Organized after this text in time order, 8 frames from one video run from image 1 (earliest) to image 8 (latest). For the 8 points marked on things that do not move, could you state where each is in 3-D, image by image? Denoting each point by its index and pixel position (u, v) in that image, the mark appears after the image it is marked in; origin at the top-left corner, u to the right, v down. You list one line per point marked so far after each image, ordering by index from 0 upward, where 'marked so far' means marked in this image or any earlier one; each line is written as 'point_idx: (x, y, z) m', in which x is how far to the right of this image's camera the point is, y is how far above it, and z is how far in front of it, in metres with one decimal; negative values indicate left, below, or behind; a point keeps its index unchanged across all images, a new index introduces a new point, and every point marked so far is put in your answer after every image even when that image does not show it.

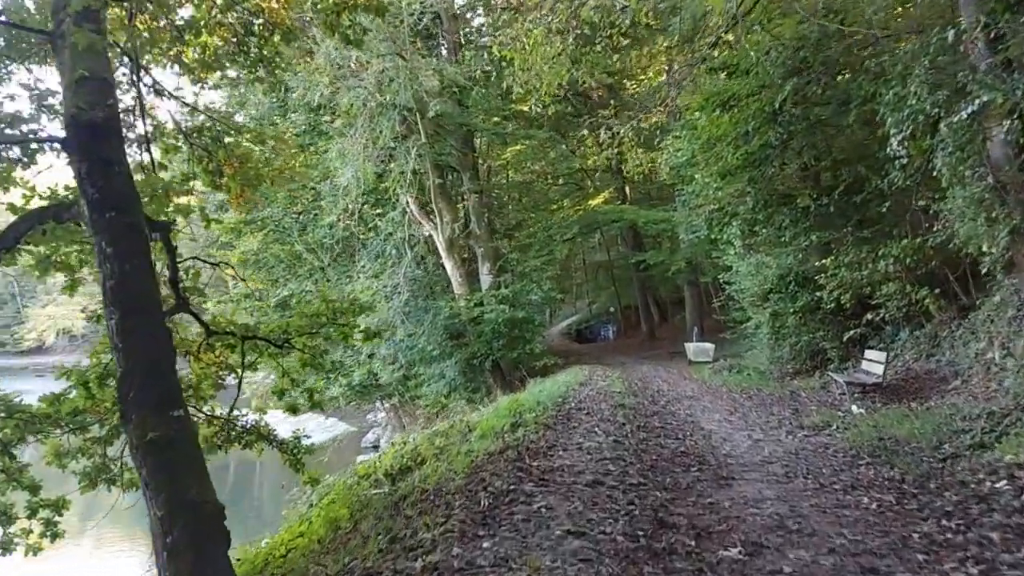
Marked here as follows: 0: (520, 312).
0: (+0.1, -0.4, +13.8) m
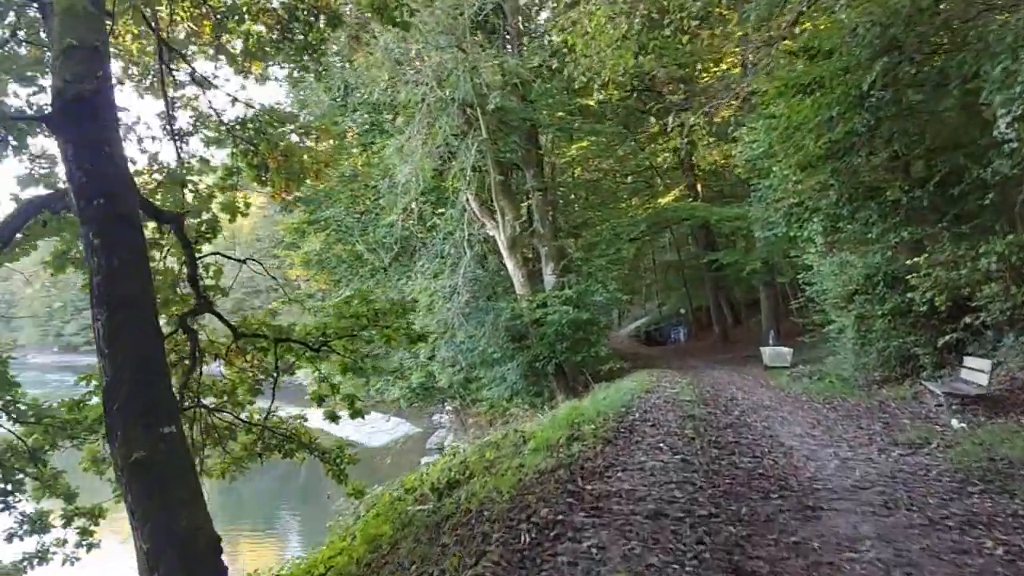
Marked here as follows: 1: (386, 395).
0: (+1.1, -0.4, +13.3) m
1: (-2.3, -2.0, +15.2) m
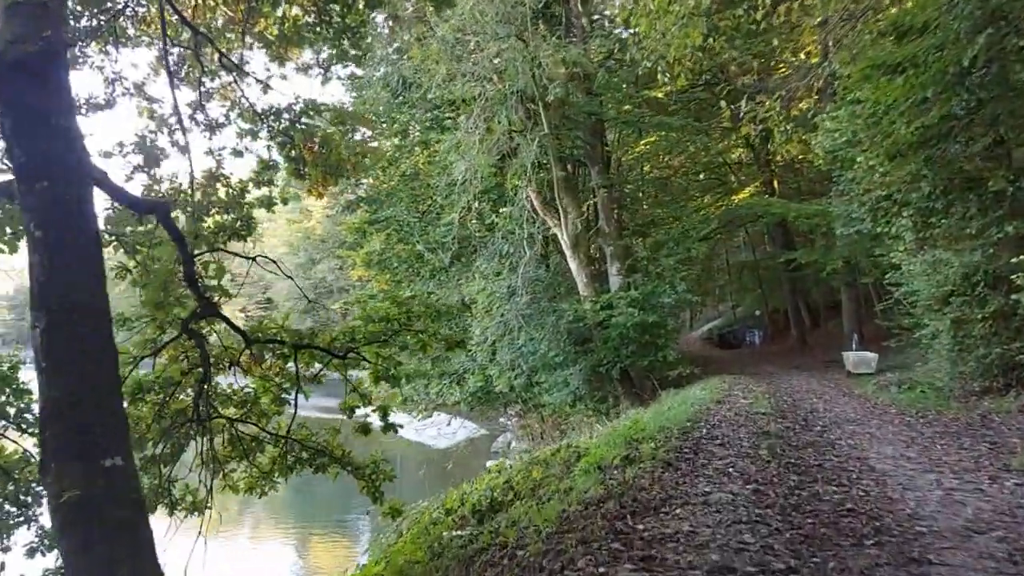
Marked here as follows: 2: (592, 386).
0: (+2.1, -0.4, +12.6) m
1: (-1.2, -2.0, +14.8) m
2: (+1.2, -1.6, +13.2) m
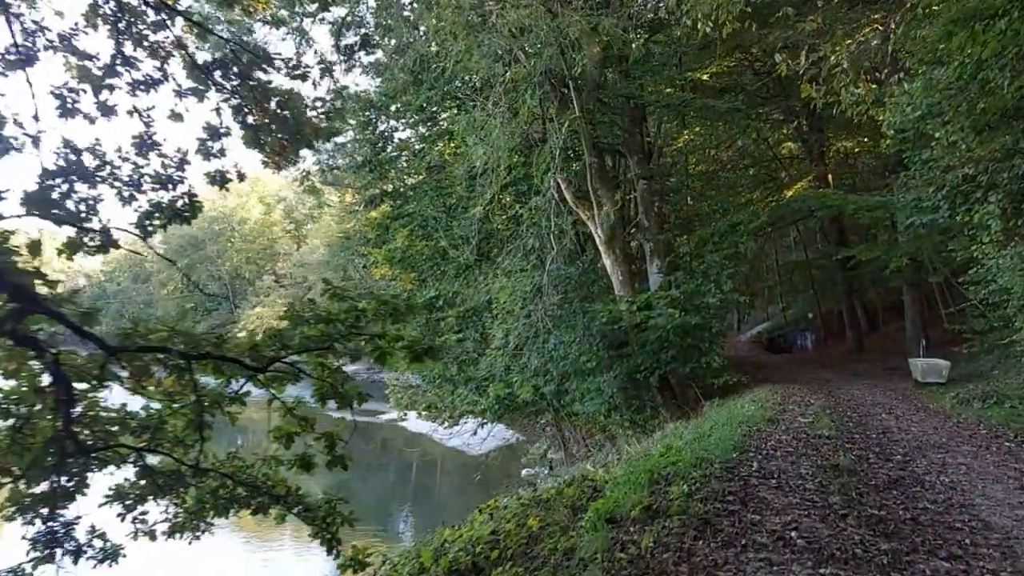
0: (+2.5, -0.4, +11.5) m
1: (-0.7, -2.0, +13.8) m
2: (+1.7, -1.5, +12.0) m
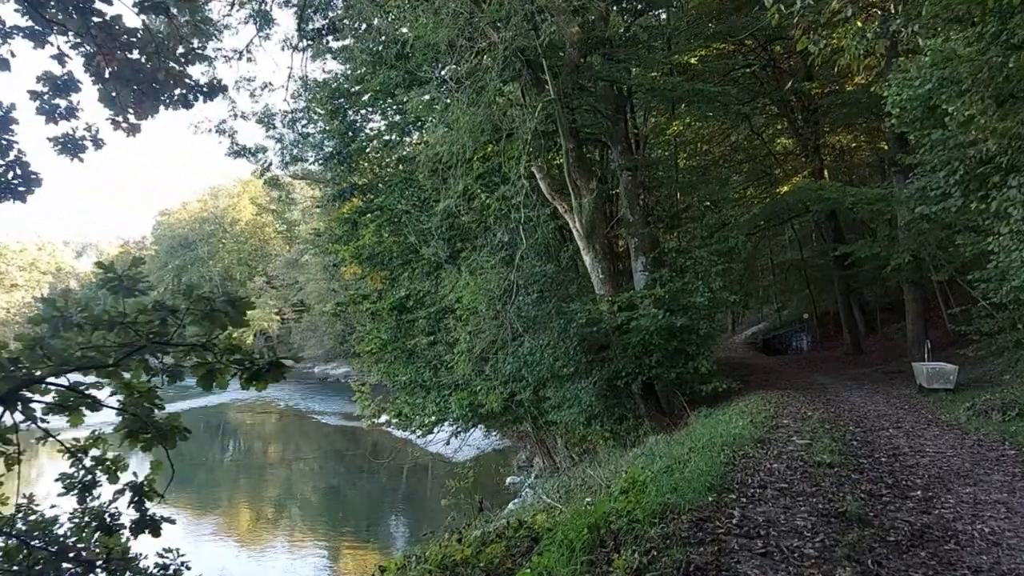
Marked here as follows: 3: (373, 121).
0: (+2.1, -0.4, +10.5) m
1: (-1.1, -1.9, +12.9) m
2: (+1.3, -1.5, +11.1) m
3: (-2.5, +3.0, +14.7) m
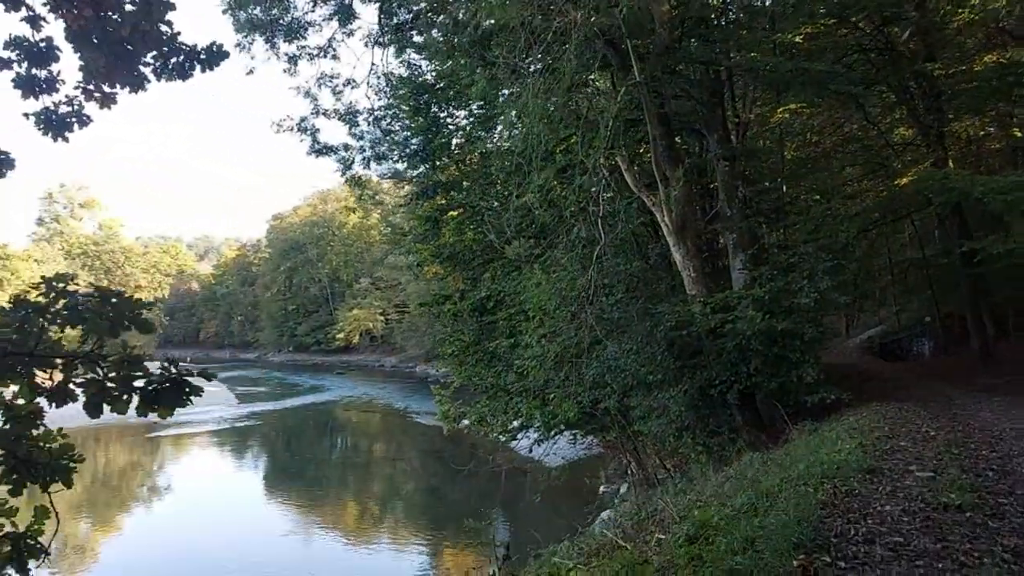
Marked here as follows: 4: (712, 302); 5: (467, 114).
0: (+3.1, -0.4, +9.5) m
1: (+0.2, -1.9, +12.2) m
2: (+2.3, -1.5, +10.2) m
3: (-0.9, +3.0, +14.3) m
4: (+2.4, -0.2, +10.0) m
5: (-0.7, +2.9, +14.0) m
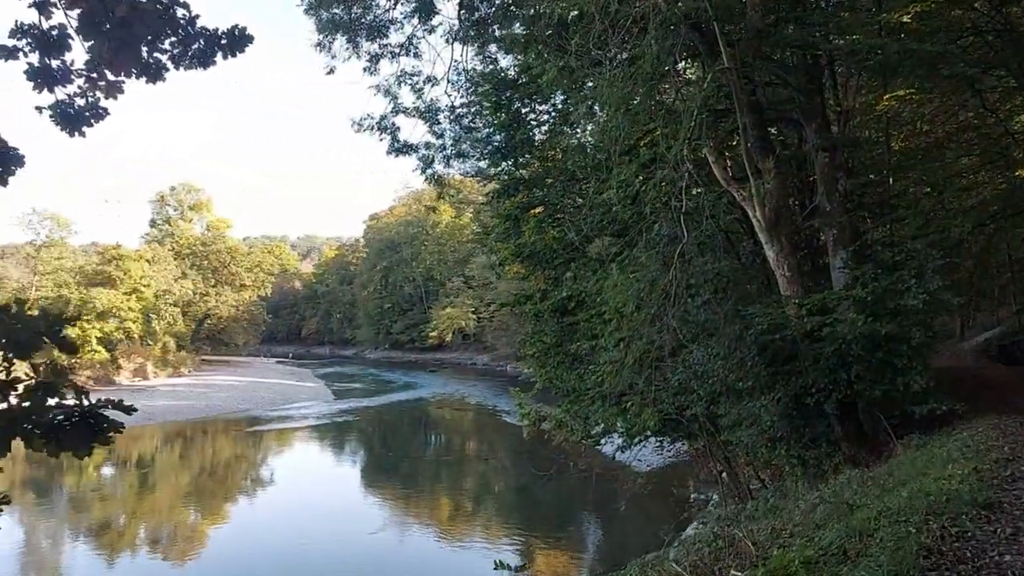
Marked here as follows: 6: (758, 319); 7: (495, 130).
0: (+3.9, -0.4, +8.7) m
1: (+1.4, -1.9, +11.7) m
2: (+3.2, -1.5, +9.4) m
3: (+0.4, +3.0, +13.9) m
4: (+3.3, -0.2, +9.2) m
5: (+0.6, +2.9, +13.6) m
6: (+2.7, -0.3, +9.3) m
7: (-0.3, +2.7, +14.2) m
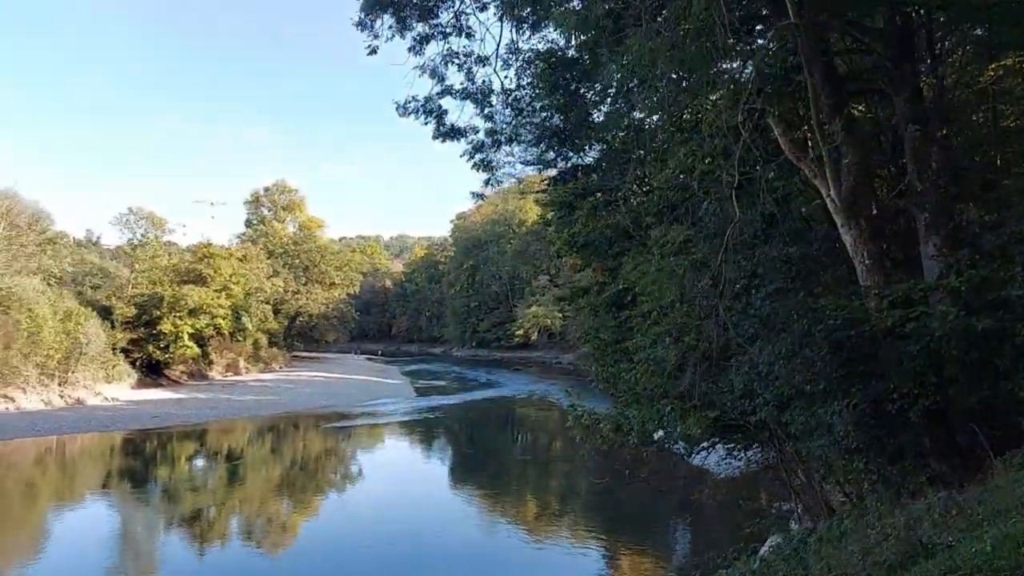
0: (+4.2, -0.3, +7.4) m
1: (+2.0, -1.8, +10.7) m
2: (+3.6, -1.4, +8.2) m
3: (+1.3, +3.1, +12.9) m
4: (+3.6, -0.1, +8.0) m
5: (+1.5, +3.1, +12.6) m
6: (+3.1, -0.2, +8.1) m
7: (+0.6, +2.8, +13.3) m
